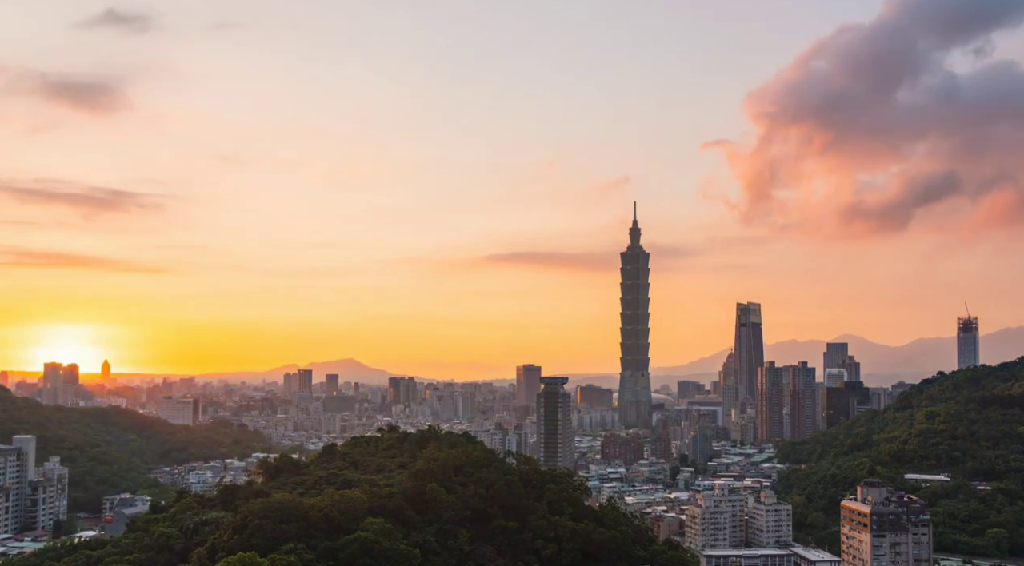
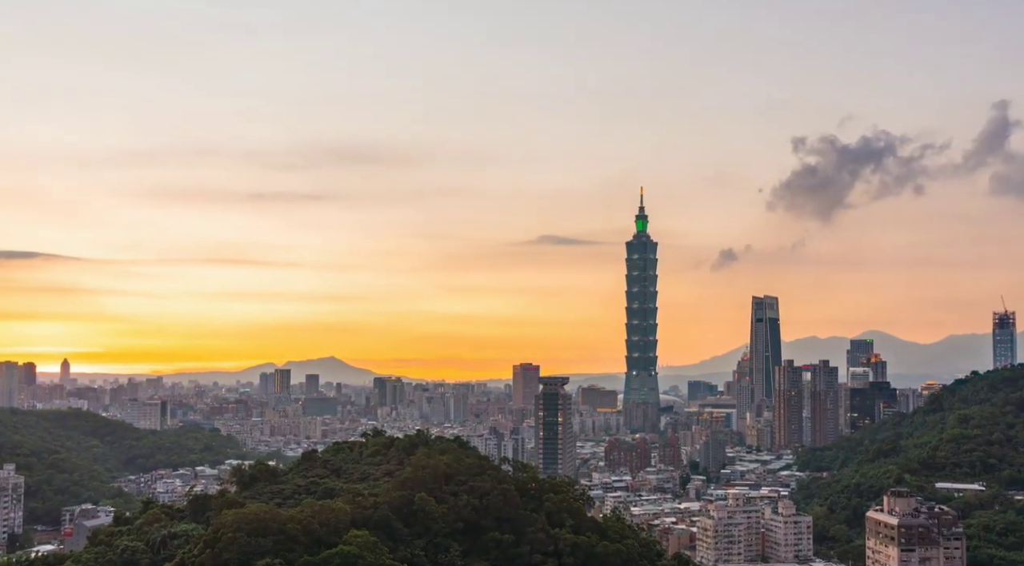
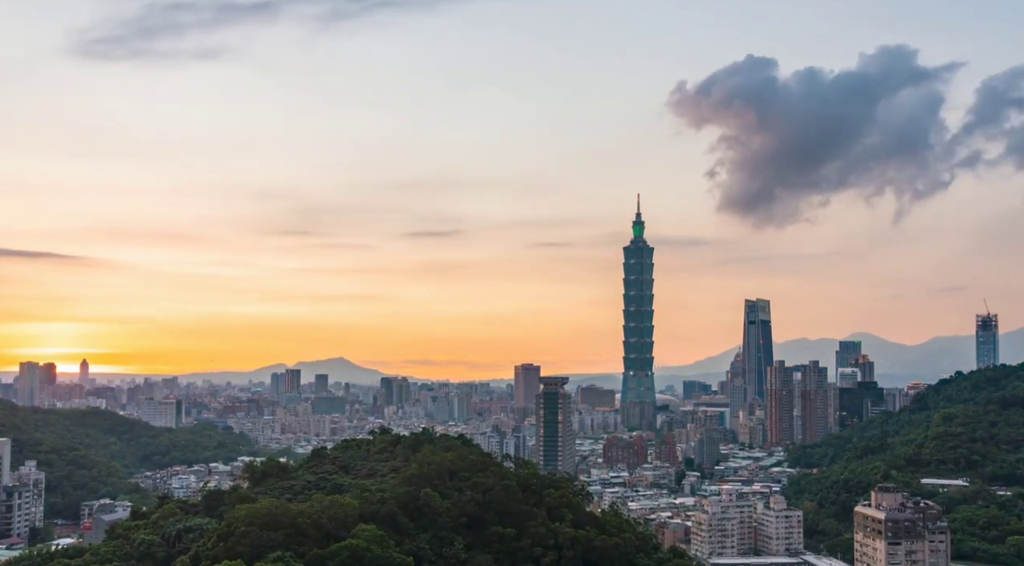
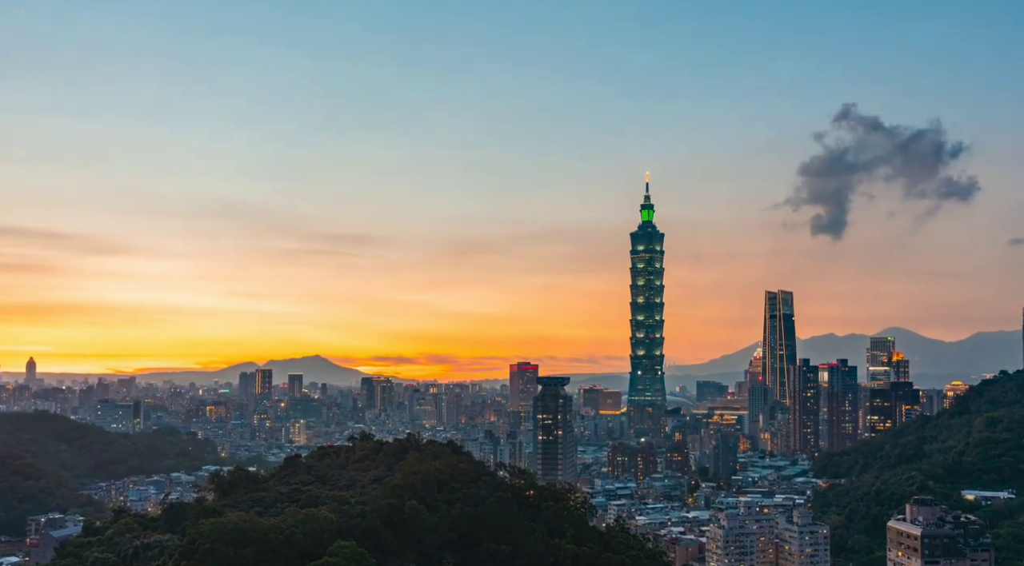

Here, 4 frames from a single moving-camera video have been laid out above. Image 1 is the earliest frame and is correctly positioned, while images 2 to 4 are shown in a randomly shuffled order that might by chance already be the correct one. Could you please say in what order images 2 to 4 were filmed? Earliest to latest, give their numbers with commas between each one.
3, 2, 4
